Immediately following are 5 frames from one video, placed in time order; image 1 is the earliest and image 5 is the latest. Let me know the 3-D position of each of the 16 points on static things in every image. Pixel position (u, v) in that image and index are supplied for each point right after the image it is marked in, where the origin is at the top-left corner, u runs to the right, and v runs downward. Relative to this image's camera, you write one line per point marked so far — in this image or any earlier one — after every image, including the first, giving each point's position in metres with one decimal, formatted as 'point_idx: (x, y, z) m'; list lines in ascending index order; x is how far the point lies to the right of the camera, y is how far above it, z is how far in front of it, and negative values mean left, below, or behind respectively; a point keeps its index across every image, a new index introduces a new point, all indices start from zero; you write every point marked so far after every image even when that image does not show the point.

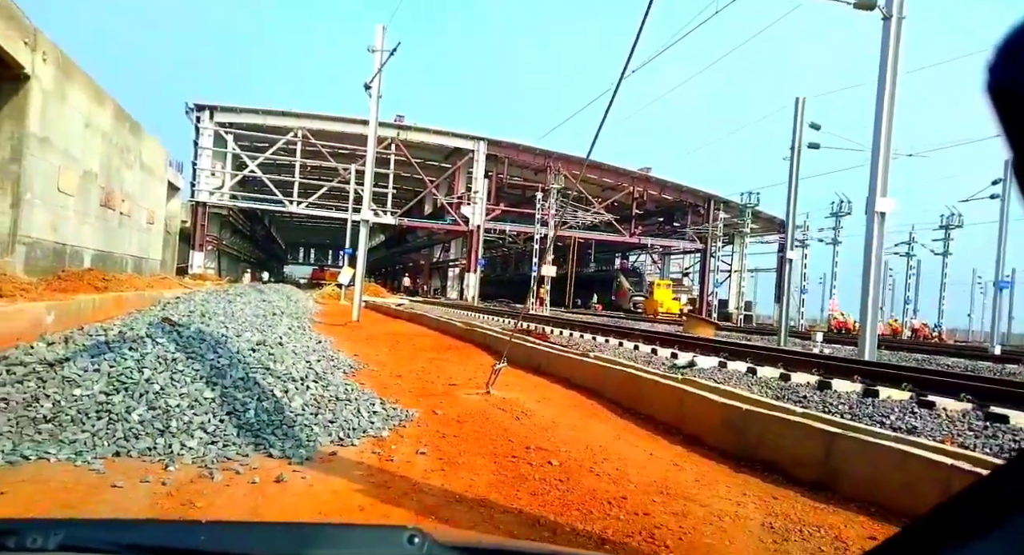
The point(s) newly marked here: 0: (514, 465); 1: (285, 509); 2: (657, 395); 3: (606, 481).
0: (0.0, -1.7, +7.0) m
1: (-1.6, -1.7, +5.4) m
2: (+2.0, -1.6, +10.3) m
3: (+0.8, -1.8, +6.6) m
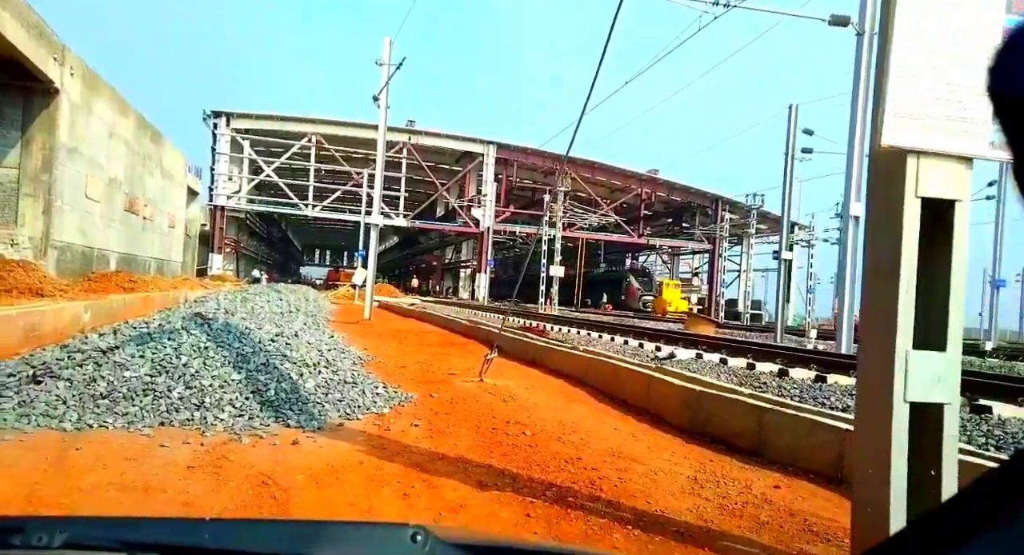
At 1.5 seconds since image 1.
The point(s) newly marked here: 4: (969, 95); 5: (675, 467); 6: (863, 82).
0: (-0.2, -1.7, +8.2) m
1: (-1.9, -1.6, +6.7) m
2: (+1.8, -1.6, +11.6) m
3: (+0.6, -1.8, +7.9) m
4: (+2.4, +0.9, +3.9) m
5: (+1.6, -1.8, +7.1) m
6: (+8.6, +4.8, +18.4) m
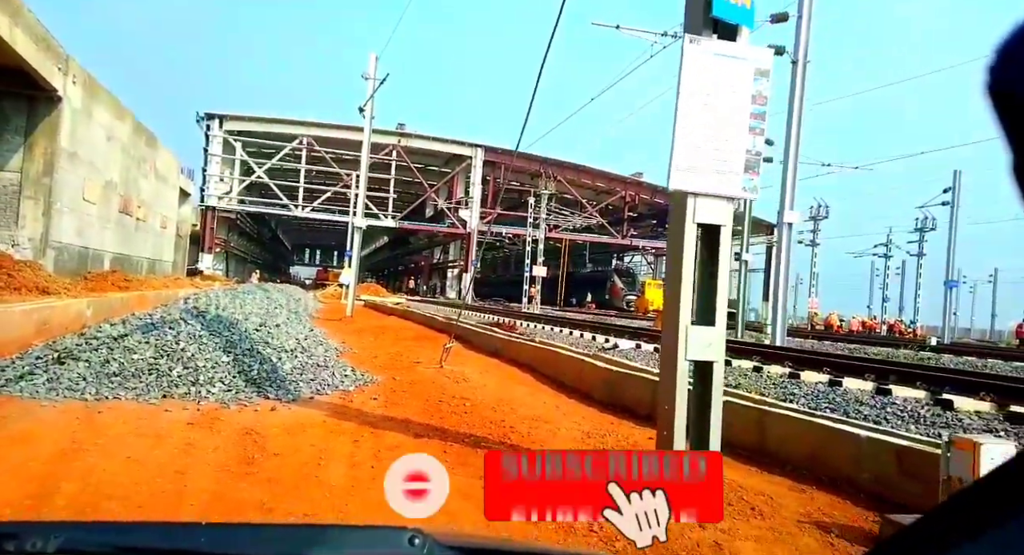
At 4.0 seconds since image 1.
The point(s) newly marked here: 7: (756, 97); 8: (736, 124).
0: (-1.0, -1.7, +10.0) m
1: (-2.6, -1.6, +8.5) m
2: (+1.0, -1.6, +13.4) m
3: (-0.2, -1.8, +9.7) m
4: (+1.7, +0.9, +5.8) m
5: (+0.8, -1.8, +8.9) m
6: (+7.7, +4.8, +20.3) m
7: (+1.9, +1.4, +5.8) m
8: (+1.7, +1.2, +5.7) m
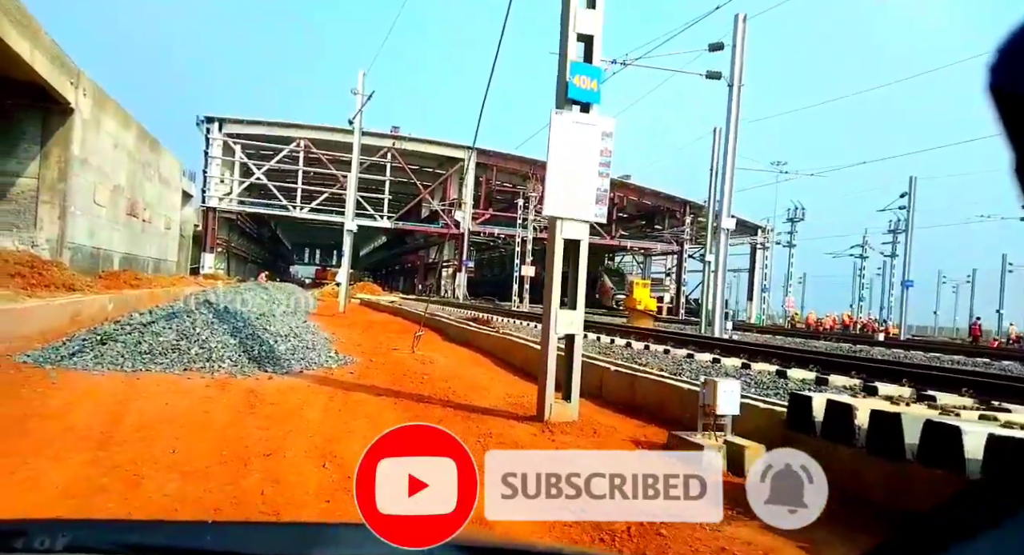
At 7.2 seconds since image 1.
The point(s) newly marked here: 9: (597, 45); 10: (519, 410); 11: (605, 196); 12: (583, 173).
0: (-1.9, -1.7, +12.6) m
1: (-3.5, -1.6, +11.1) m
2: (+0.1, -1.6, +16.0) m
3: (-1.1, -1.7, +12.3) m
4: (+0.8, +1.0, +8.4) m
5: (-0.1, -1.8, +11.5) m
6: (+6.8, +4.8, +22.9) m
7: (+1.0, +1.4, +8.4) m
8: (+0.9, +1.2, +8.4) m
9: (+1.0, +2.7, +8.7) m
10: (+0.1, -1.7, +9.7) m
11: (+1.1, +0.9, +8.5) m
12: (+0.8, +1.2, +8.4) m
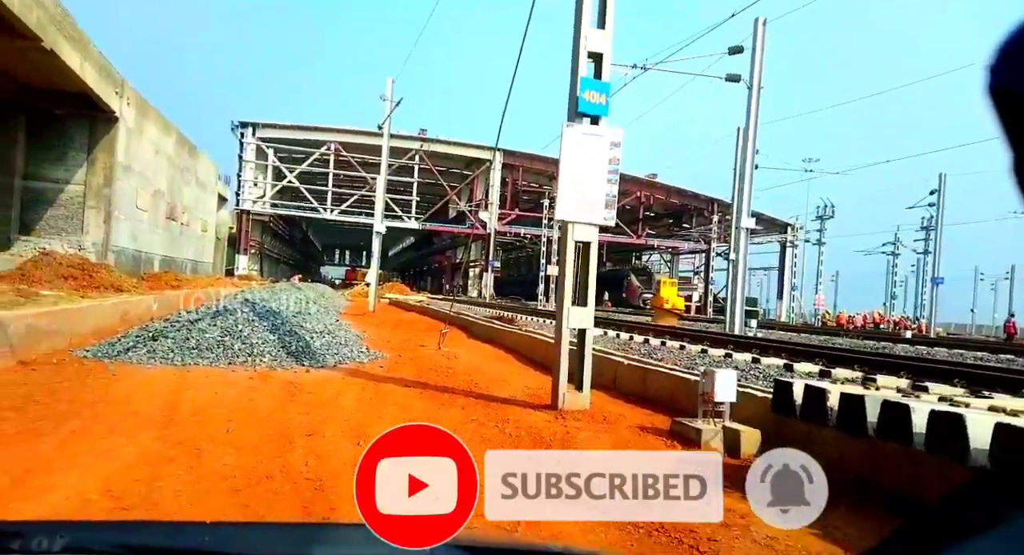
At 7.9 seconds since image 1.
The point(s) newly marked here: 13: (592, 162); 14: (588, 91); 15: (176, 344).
0: (-1.5, -1.7, +13.4) m
1: (-3.2, -1.6, +11.9) m
2: (+0.6, -1.6, +16.7) m
3: (-0.7, -1.7, +13.1) m
4: (+1.0, +1.0, +9.1) m
5: (+0.2, -1.8, +12.3) m
6: (+7.6, +4.9, +23.4) m
7: (+1.2, +1.4, +9.1) m
8: (+1.0, +1.2, +9.1) m
9: (+1.2, +2.7, +9.4) m
10: (+0.3, -1.7, +10.4) m
11: (+1.3, +0.9, +9.2) m
12: (+1.0, +1.2, +9.1) m
13: (+1.0, +1.4, +9.0) m
14: (+0.9, +2.3, +9.1) m
15: (-6.0, -1.2, +13.3) m
